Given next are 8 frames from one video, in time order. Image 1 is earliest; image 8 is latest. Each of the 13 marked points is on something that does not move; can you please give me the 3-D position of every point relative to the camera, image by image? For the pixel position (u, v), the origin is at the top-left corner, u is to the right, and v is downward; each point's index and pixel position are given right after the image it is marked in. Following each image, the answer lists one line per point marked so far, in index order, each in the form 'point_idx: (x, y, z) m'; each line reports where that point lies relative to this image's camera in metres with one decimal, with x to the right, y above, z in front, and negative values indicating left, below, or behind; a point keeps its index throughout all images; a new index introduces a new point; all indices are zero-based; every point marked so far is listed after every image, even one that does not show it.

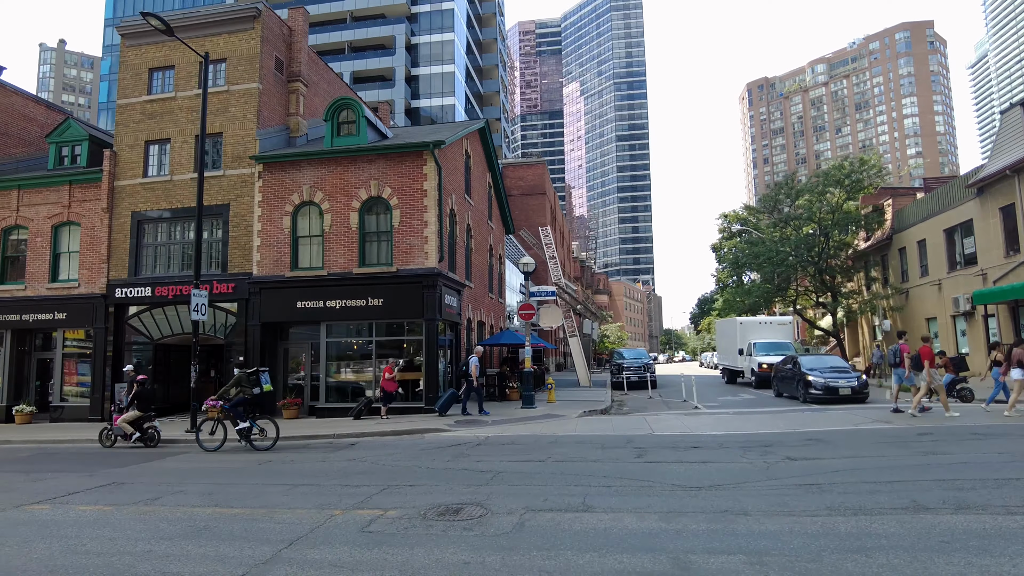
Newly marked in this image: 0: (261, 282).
0: (-7.0, +0.2, +18.8) m
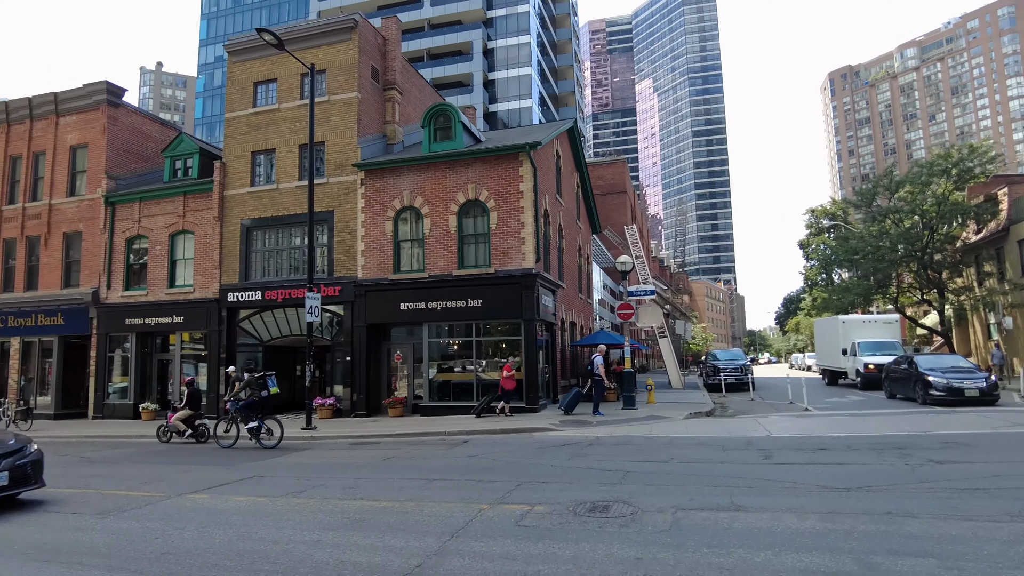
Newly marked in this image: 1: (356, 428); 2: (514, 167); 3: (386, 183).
0: (-4.2, +0.1, +19.5) m
1: (-3.8, -3.4, +16.5) m
2: (+0.1, +3.4, +18.8) m
3: (-3.7, +3.1, +19.8) m
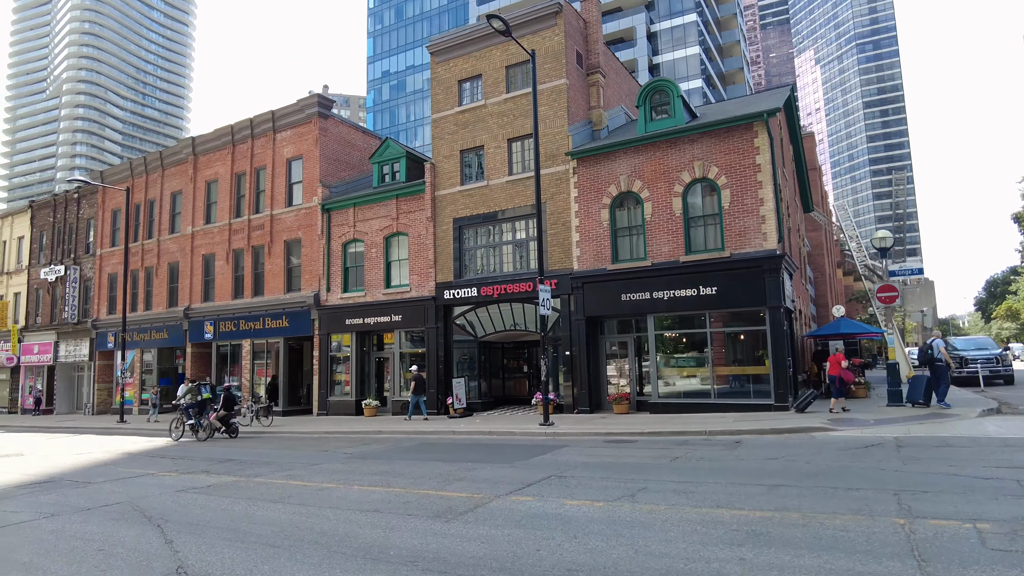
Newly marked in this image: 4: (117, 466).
0: (+2.0, +0.3, +18.7) m
1: (+1.9, -3.2, +15.6) m
2: (+5.9, +3.8, +17.1) m
3: (+2.5, +3.3, +18.9) m
4: (-7.7, -3.5, +13.2) m
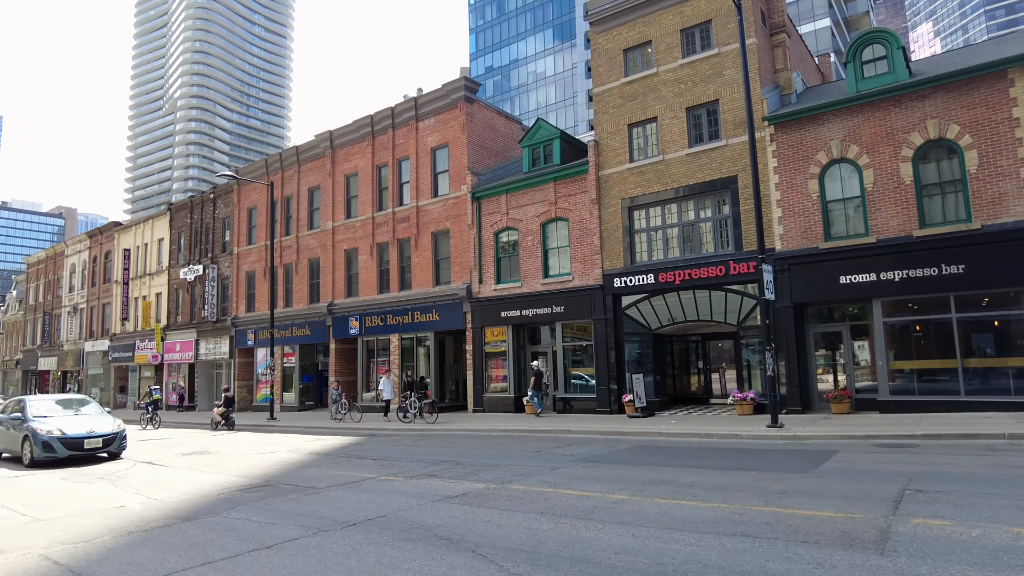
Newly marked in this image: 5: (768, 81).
0: (+6.8, +0.8, +16.5) m
1: (+6.4, -2.8, +13.4) m
2: (+10.4, +4.3, +14.4) m
3: (+7.2, +3.8, +16.6) m
4: (-3.4, -3.2, +12.1) m
5: (+7.0, +5.6, +18.2) m
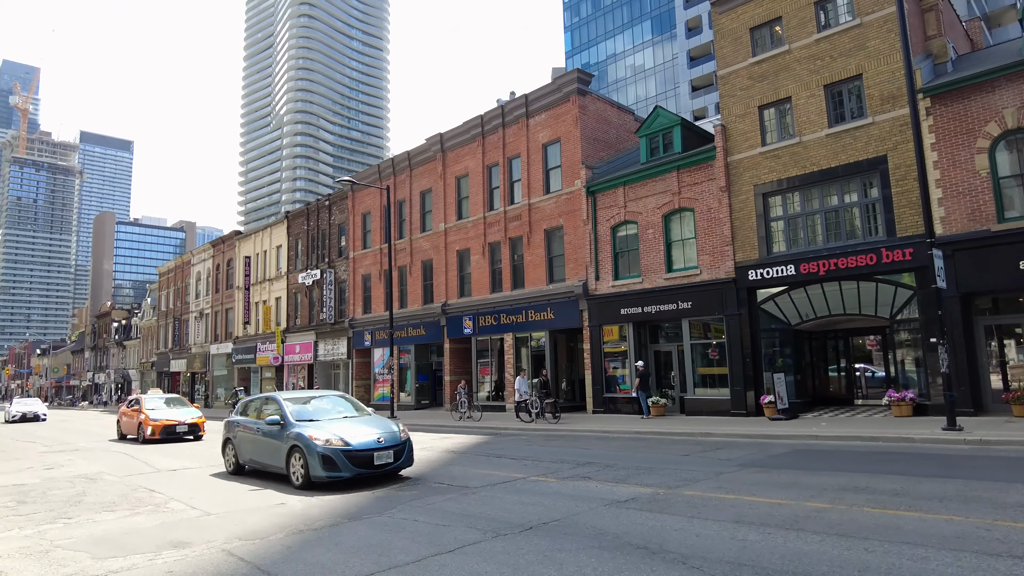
0: (+9.7, +1.0, +14.8) m
1: (+9.0, -2.5, +11.8) m
2: (+13.0, +4.6, +12.3) m
3: (+10.2, +4.0, +14.9) m
4: (-0.9, -3.1, +11.9) m
5: (+10.1, +5.9, +16.6) m
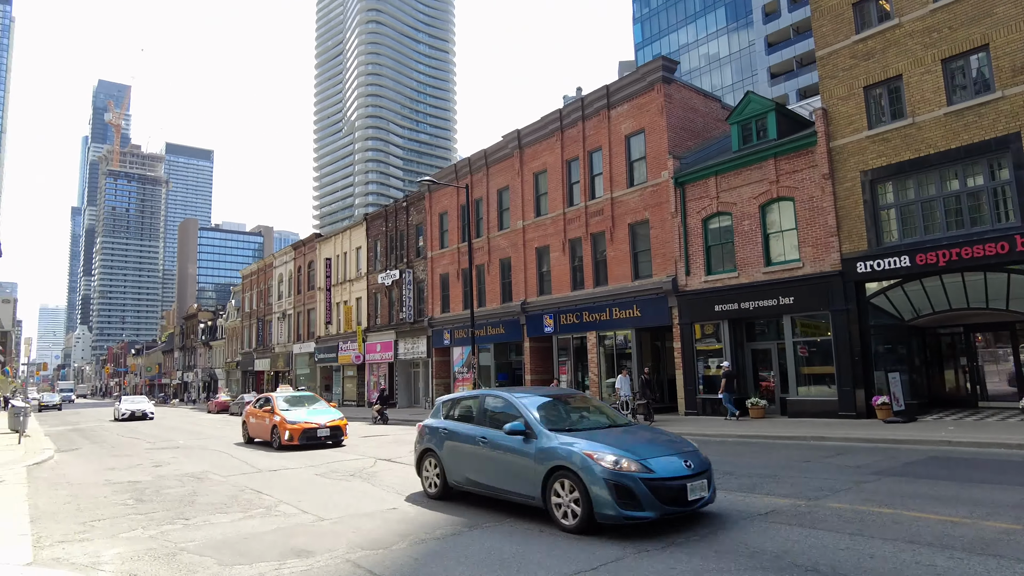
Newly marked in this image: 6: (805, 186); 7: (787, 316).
0: (+11.7, +1.2, +13.3) m
1: (+10.8, -2.3, +10.4) m
2: (+14.7, +4.8, +10.4) m
3: (+12.1, +4.3, +13.3) m
4: (+0.9, -3.1, +11.4) m
5: (+12.2, +6.1, +15.0) m
6: (+8.0, +2.8, +18.5) m
7: (+7.6, -0.8, +18.9) m
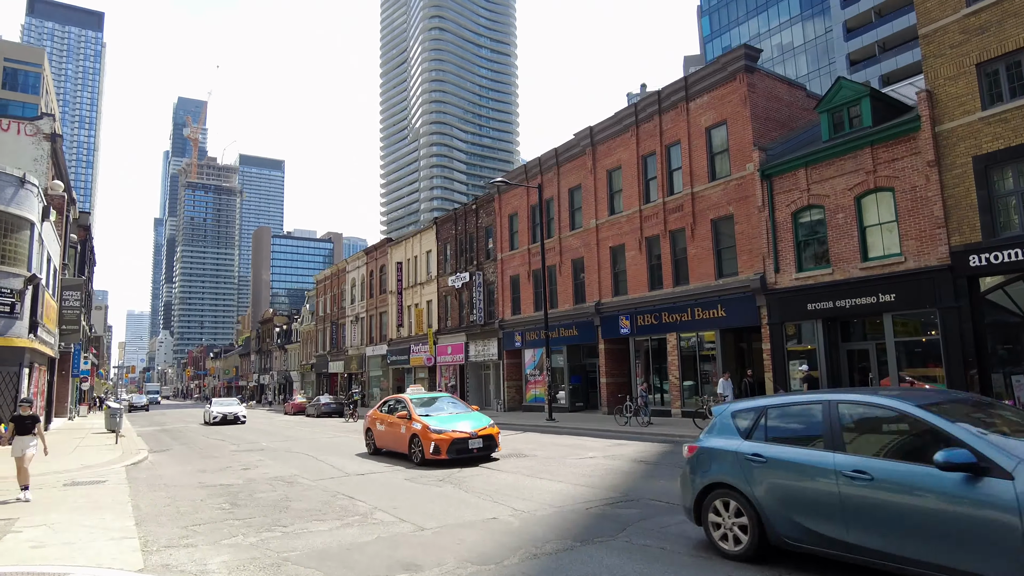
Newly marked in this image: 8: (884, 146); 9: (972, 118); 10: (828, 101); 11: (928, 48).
0: (+13.3, +1.4, +11.6) m
1: (+12.1, -2.2, +8.9) m
2: (+16.0, +5.0, +8.6) m
3: (+13.7, +4.4, +11.7) m
4: (+2.4, -3.0, +10.8) m
5: (+13.8, +6.3, +13.3) m
6: (+10.1, +2.9, +17.2) m
7: (+9.8, -0.7, +17.6) m
8: (+9.8, +3.8, +17.8) m
9: (+10.9, +4.1, +15.9) m
10: (+9.2, +5.5, +19.6) m
11: (+10.5, +6.1, +17.0) m
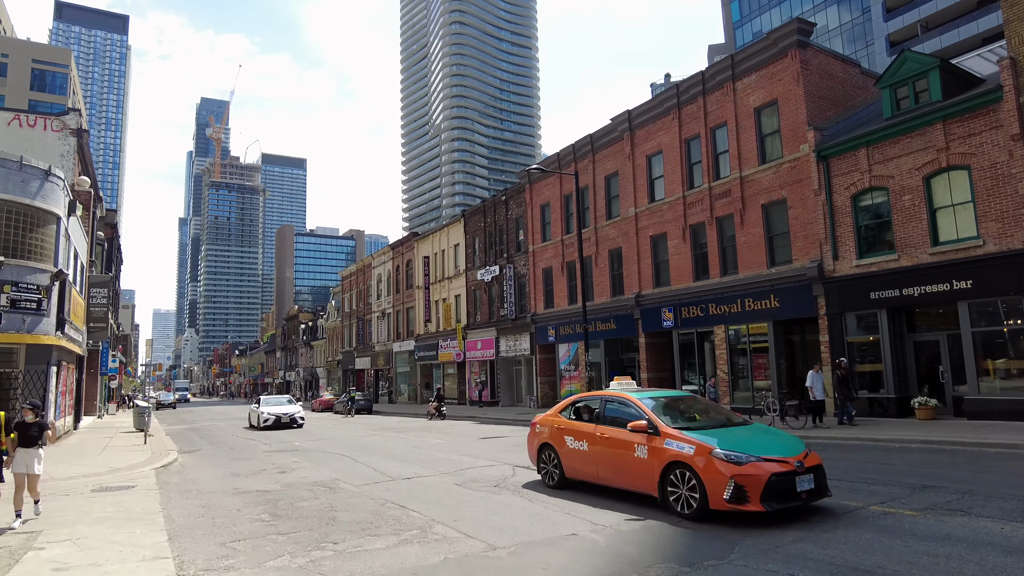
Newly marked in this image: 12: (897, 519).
0: (+14.2, +1.7, +10.2) m
1: (+13.0, -1.9, +7.5) m
2: (+16.7, +5.4, +7.0) m
3: (+14.6, +4.8, +10.2) m
4: (+3.4, -2.8, +9.6) m
5: (+14.8, +6.6, +11.8) m
6: (+11.2, +3.2, +15.8) m
7: (+10.9, -0.3, +16.2) m
8: (+10.9, +4.1, +16.4) m
9: (+11.9, +4.4, +14.5) m
10: (+10.4, +5.8, +18.2) m
11: (+11.6, +6.4, +15.6) m
12: (+4.0, -2.4, +7.0) m
